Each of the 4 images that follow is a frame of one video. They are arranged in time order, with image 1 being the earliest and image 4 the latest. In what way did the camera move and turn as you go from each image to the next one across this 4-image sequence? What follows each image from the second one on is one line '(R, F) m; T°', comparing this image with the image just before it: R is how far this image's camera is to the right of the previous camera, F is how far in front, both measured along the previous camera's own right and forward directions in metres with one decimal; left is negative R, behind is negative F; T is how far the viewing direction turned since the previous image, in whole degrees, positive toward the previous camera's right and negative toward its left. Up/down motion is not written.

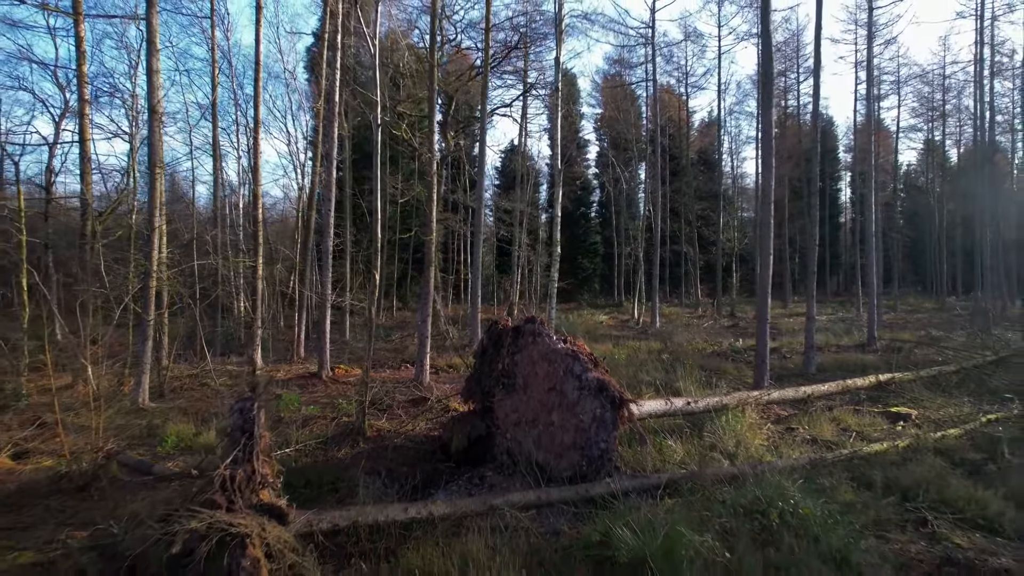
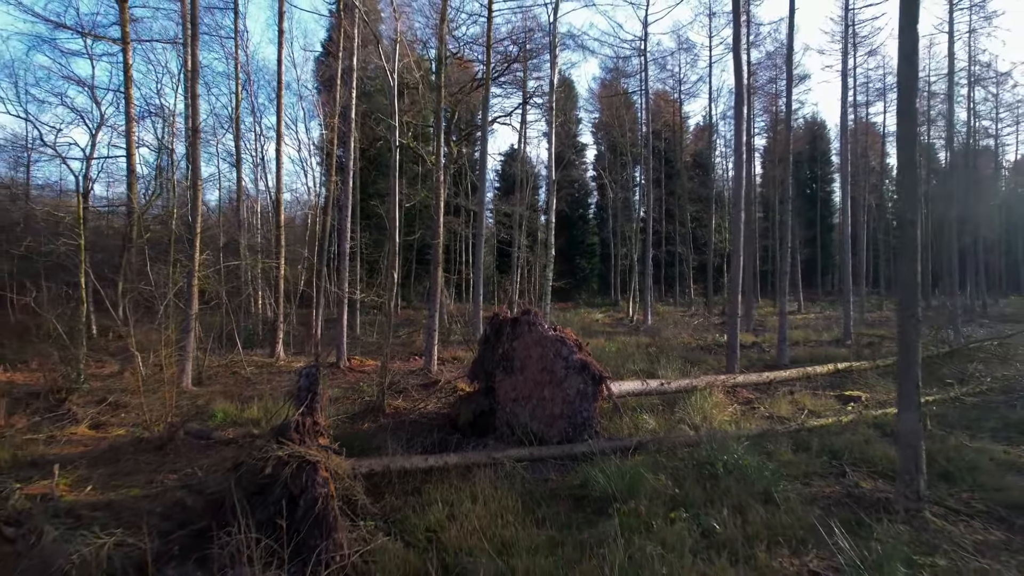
(0.0, -1.2) m; 0°
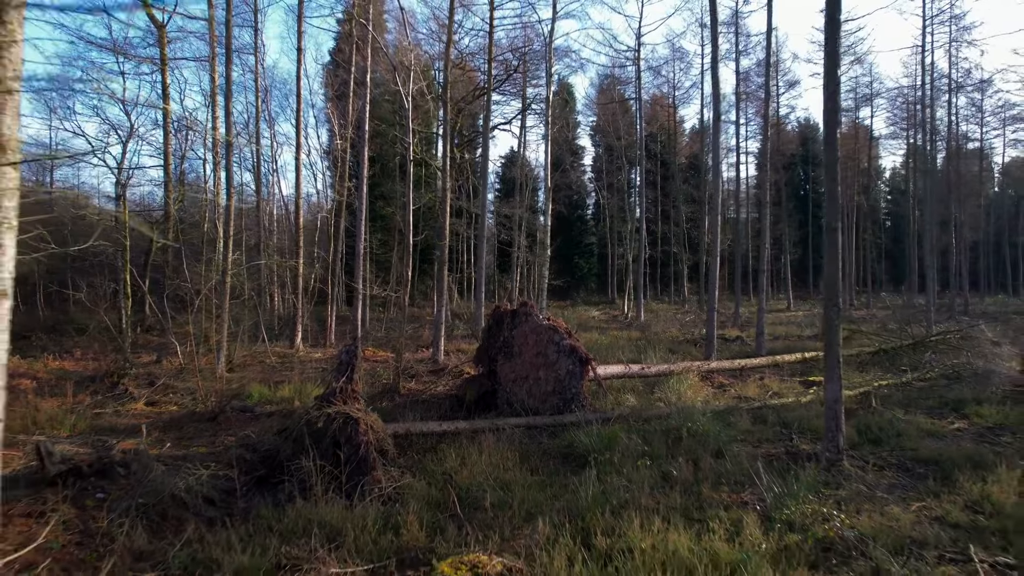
(0.0, -1.1) m; 0°
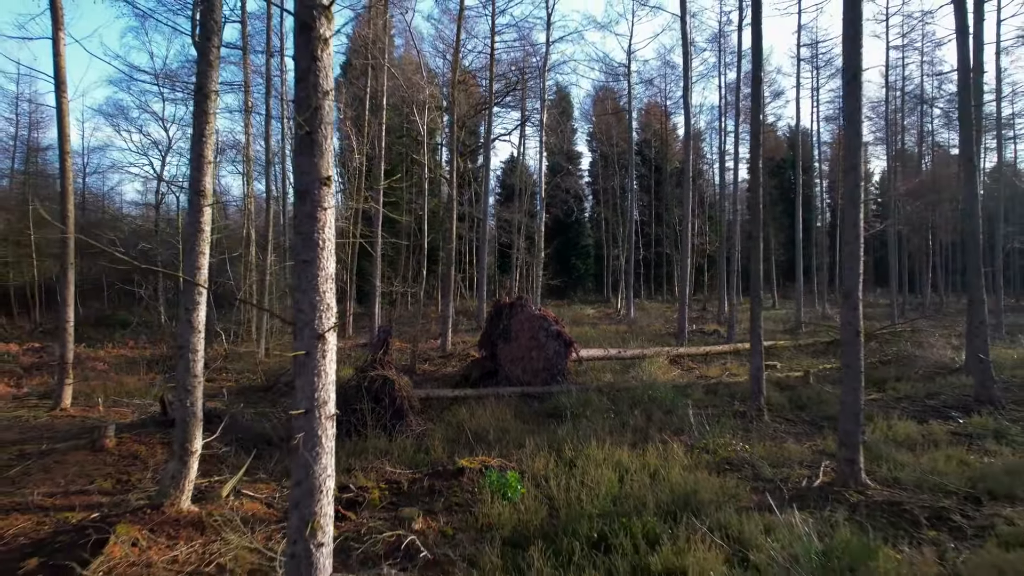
(+0.1, -1.8) m; 0°
